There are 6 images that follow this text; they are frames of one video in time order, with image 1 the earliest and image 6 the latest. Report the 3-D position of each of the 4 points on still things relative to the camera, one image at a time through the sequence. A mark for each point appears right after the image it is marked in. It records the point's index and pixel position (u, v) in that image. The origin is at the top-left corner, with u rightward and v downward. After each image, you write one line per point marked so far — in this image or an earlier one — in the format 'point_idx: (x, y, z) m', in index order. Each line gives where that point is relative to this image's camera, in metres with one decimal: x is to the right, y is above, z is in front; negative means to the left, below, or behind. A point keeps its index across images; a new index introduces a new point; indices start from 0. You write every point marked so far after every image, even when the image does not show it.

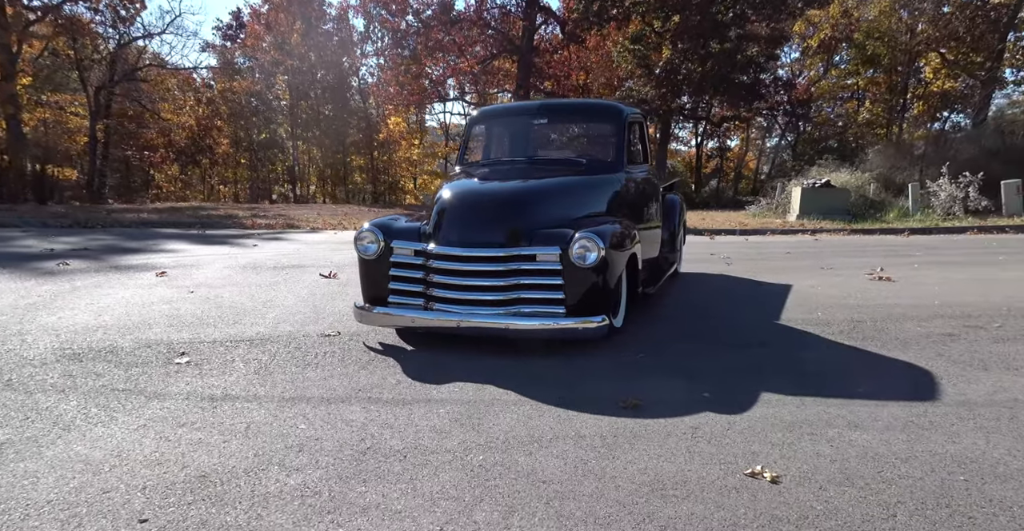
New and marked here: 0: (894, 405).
0: (+2.0, -0.8, +3.7) m
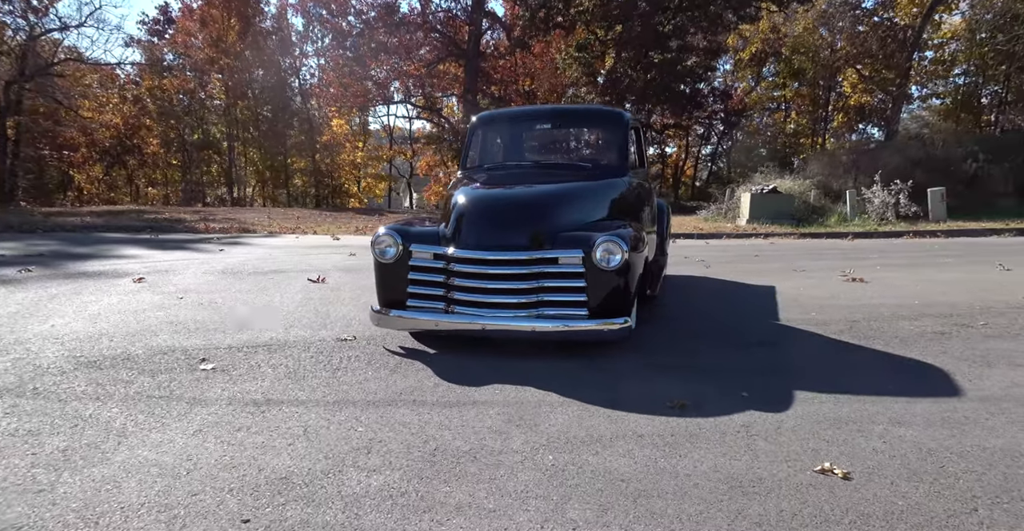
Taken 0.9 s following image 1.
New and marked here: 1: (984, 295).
0: (+2.3, -0.8, +4.0) m
1: (+4.6, -0.3, +7.4) m
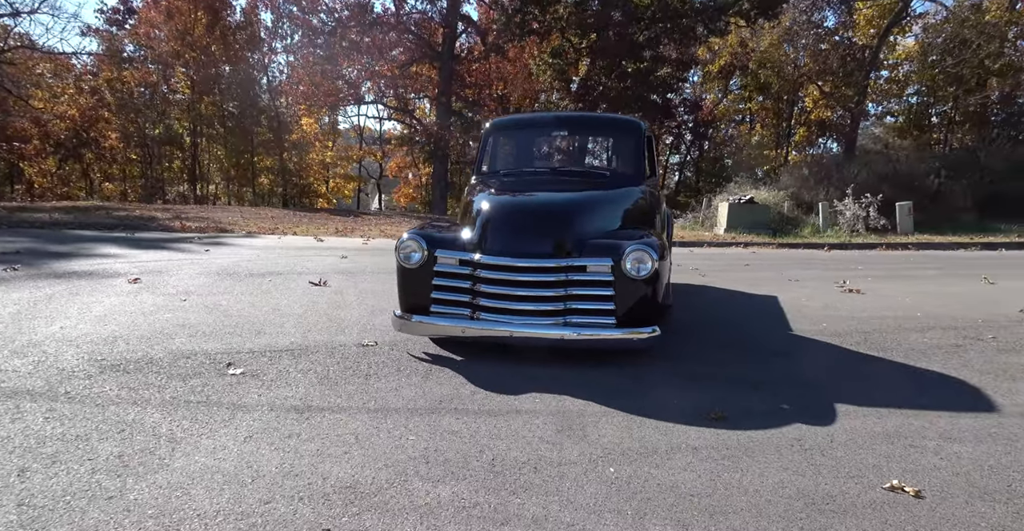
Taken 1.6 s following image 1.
0: (+2.6, -0.9, +4.2) m
1: (+4.7, -0.4, +7.7) m
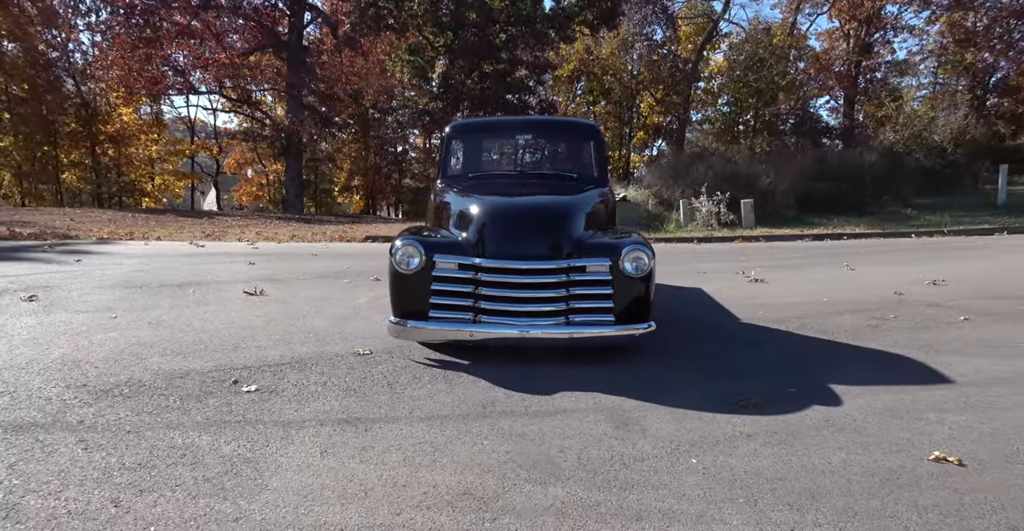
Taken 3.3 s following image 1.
0: (+2.8, -0.8, +4.9) m
1: (+4.1, -0.3, +8.8) m
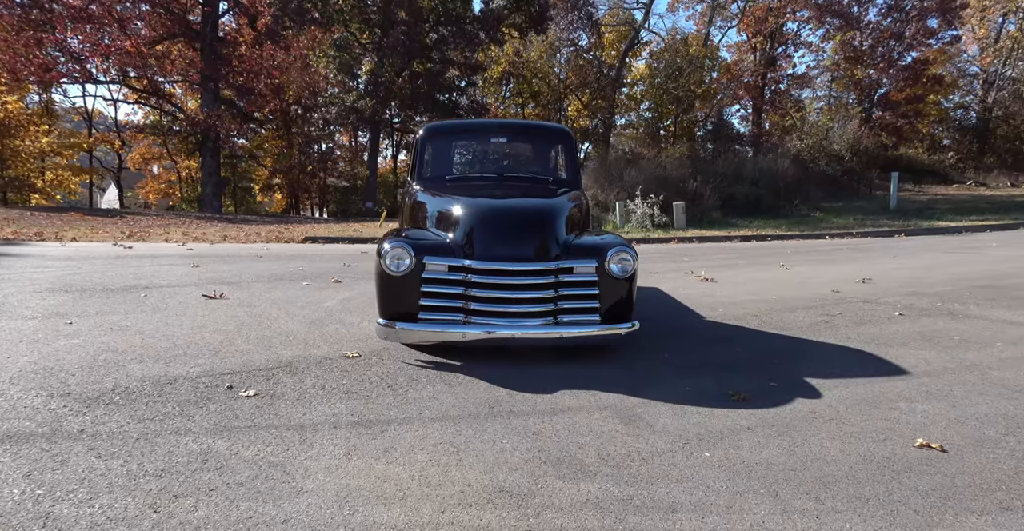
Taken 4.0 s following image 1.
0: (+2.8, -0.8, +5.3) m
1: (+3.6, -0.3, +9.3) m
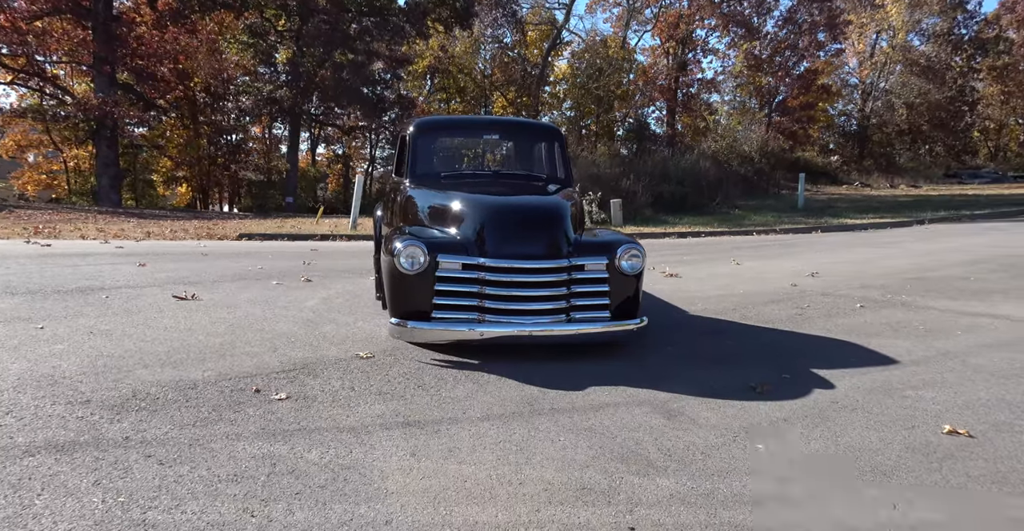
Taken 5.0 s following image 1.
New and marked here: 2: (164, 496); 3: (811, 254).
0: (+2.9, -0.8, +5.6) m
1: (+3.3, -0.3, +9.6) m
2: (-1.4, -0.9, +2.9) m
3: (+5.9, +0.2, +14.4) m
